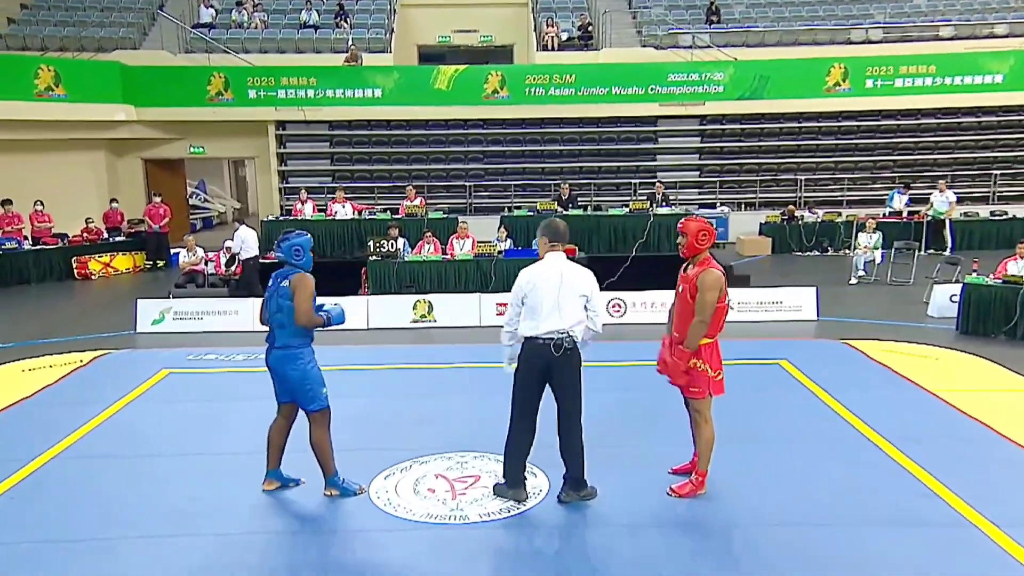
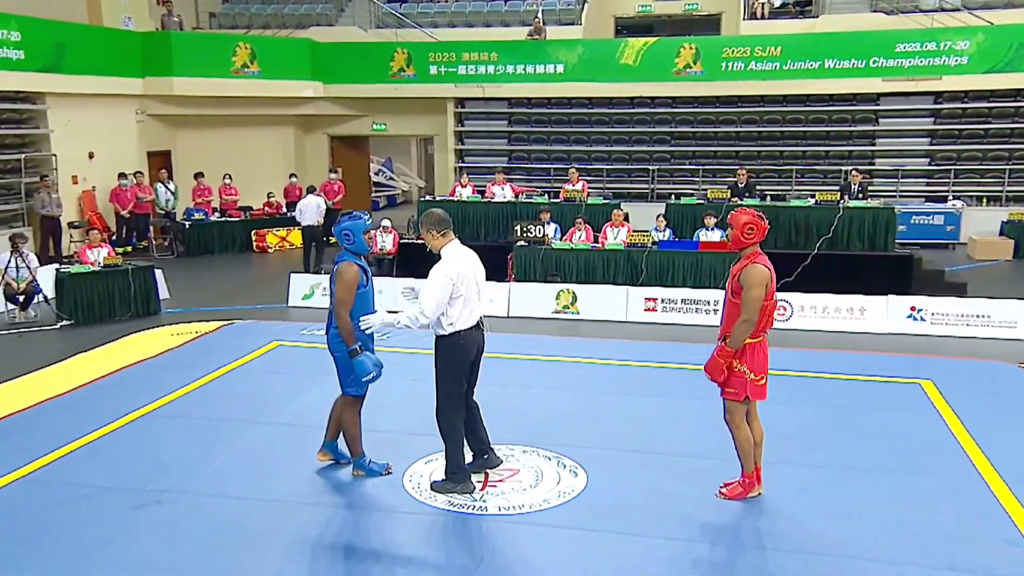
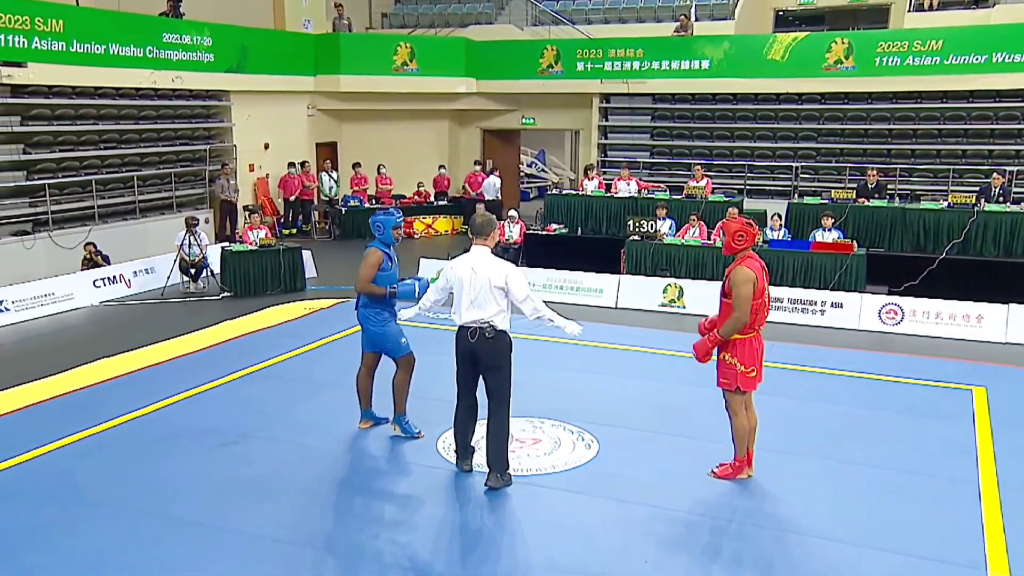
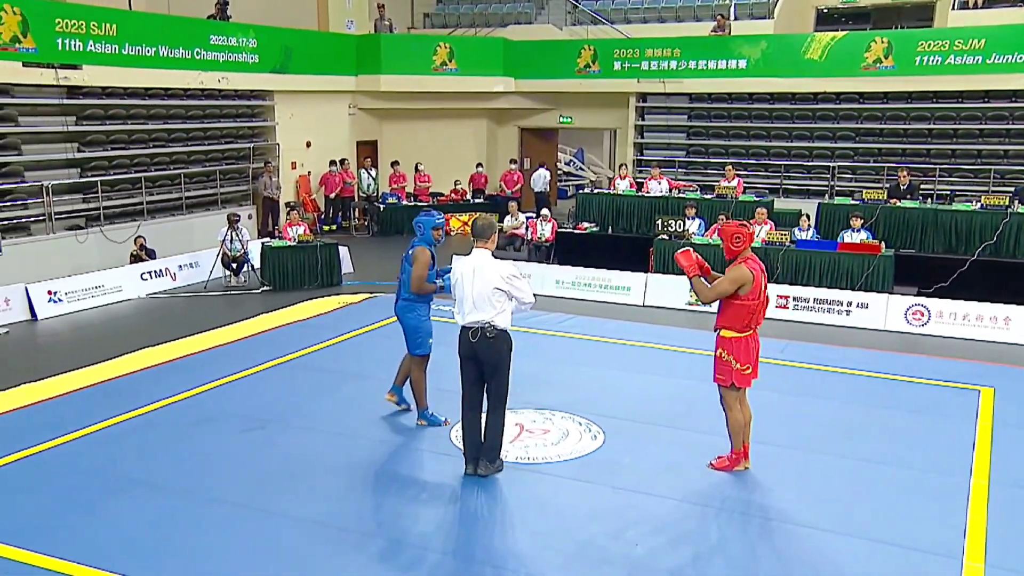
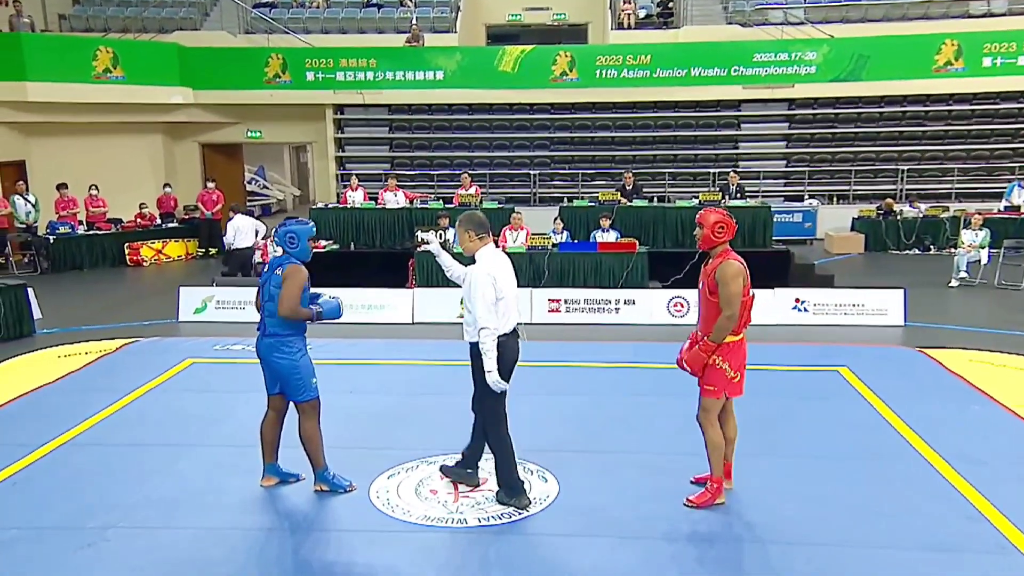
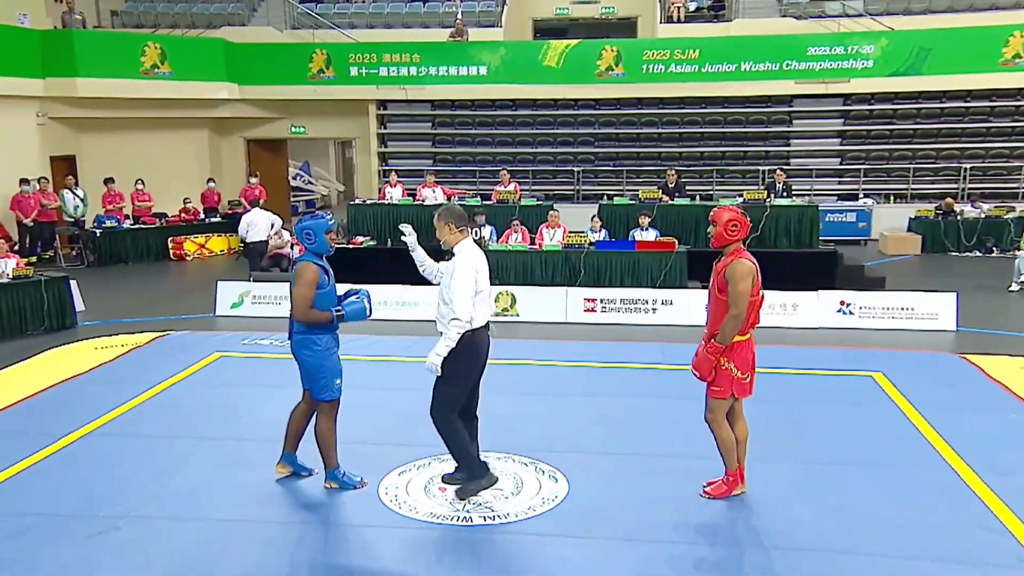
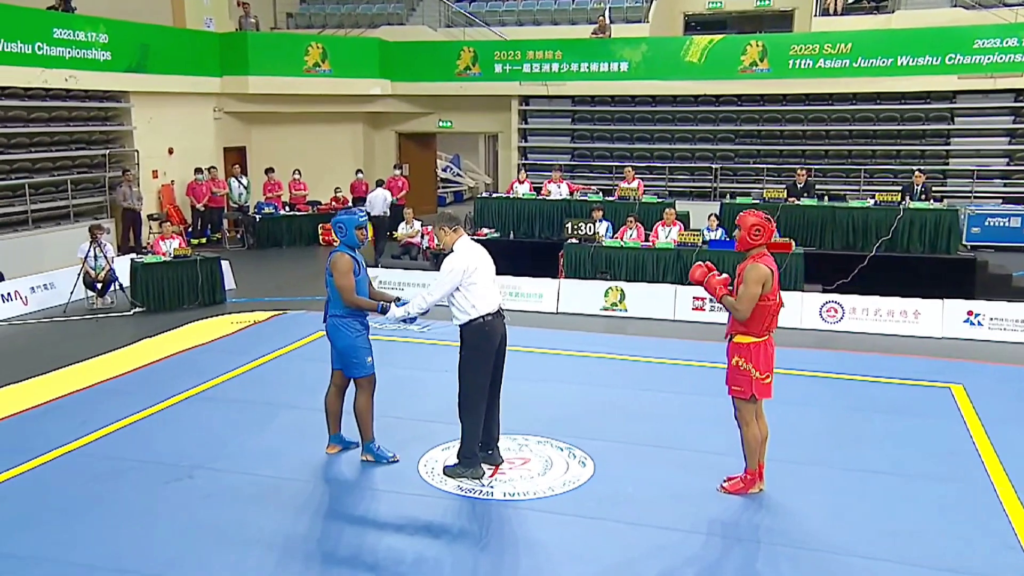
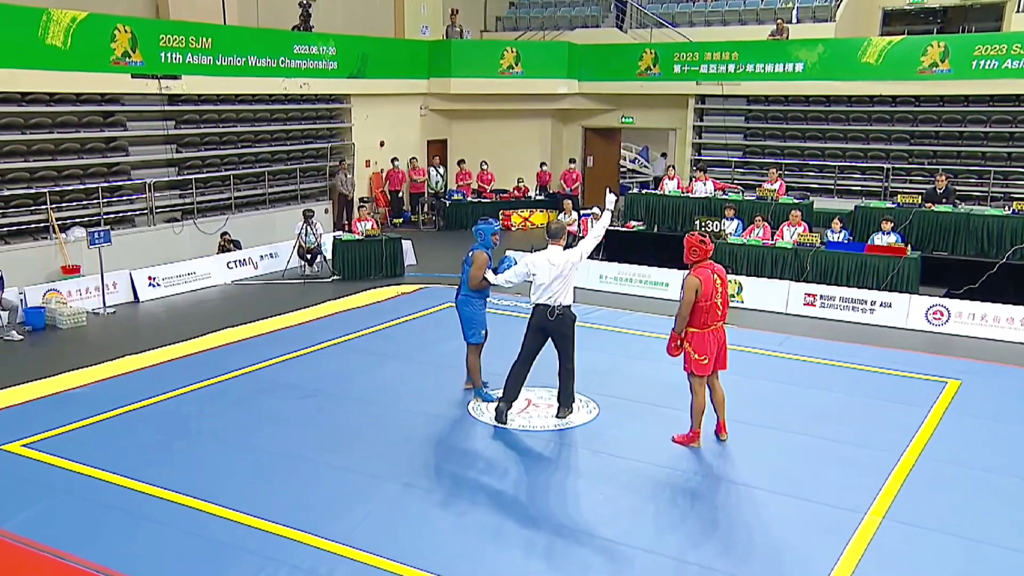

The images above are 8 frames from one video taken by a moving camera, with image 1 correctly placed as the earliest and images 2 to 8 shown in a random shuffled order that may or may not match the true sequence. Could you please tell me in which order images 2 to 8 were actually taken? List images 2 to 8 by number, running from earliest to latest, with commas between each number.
5, 6, 2, 7, 3, 4, 8
